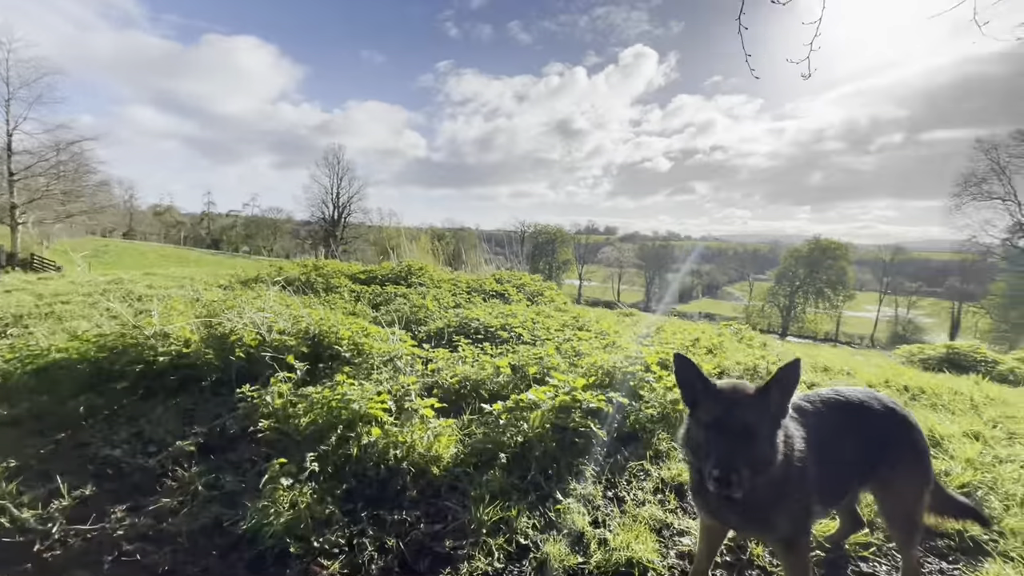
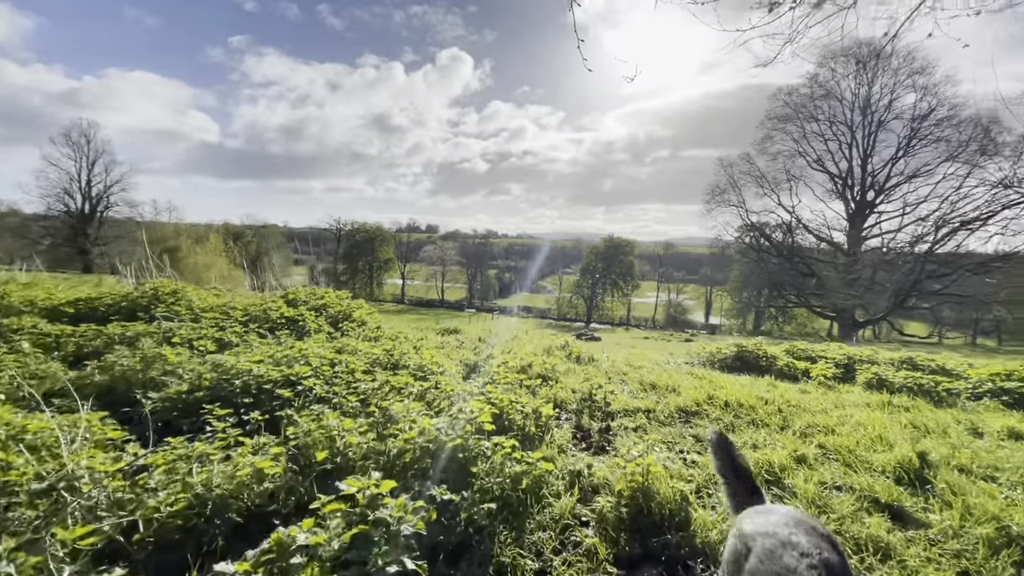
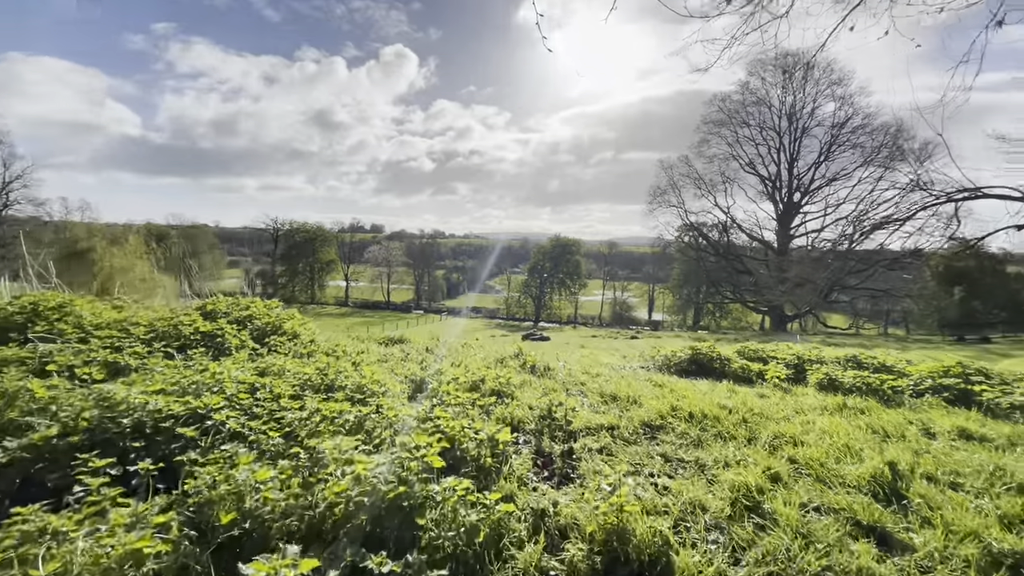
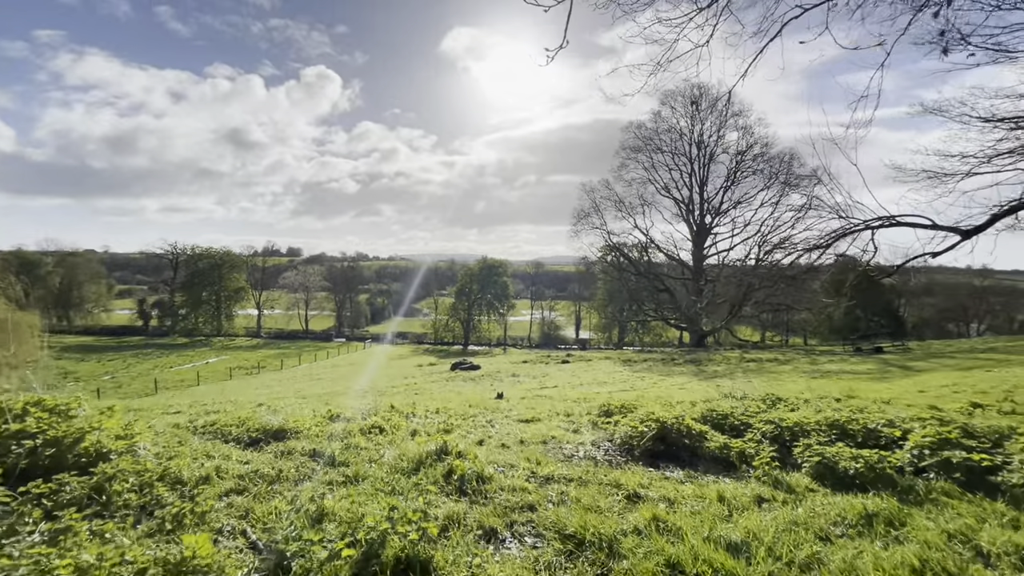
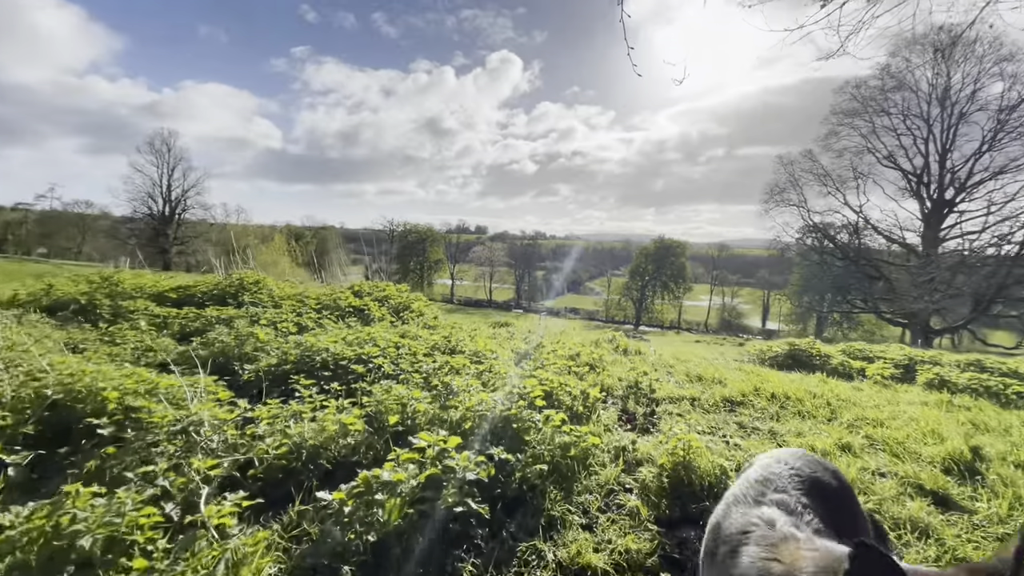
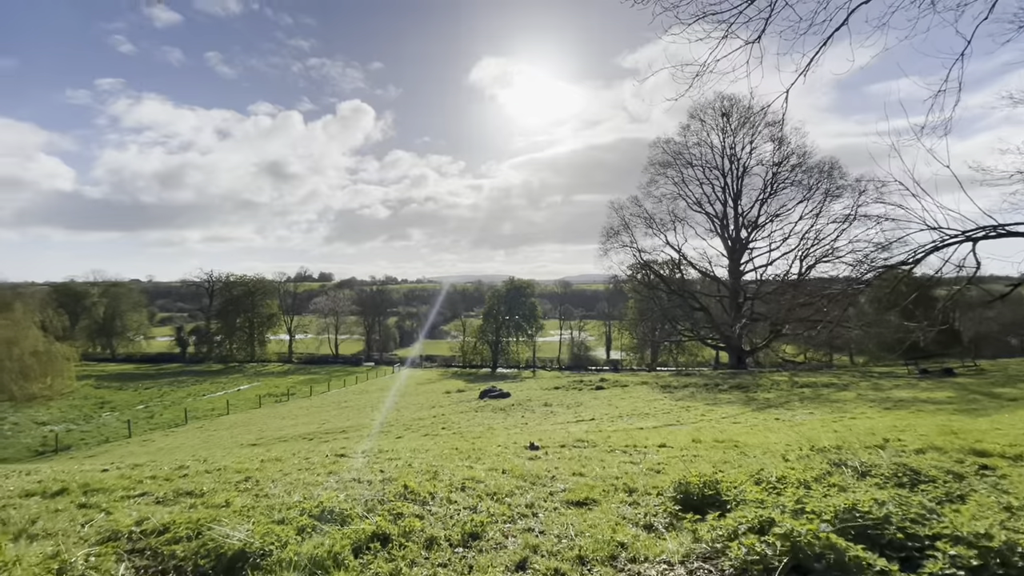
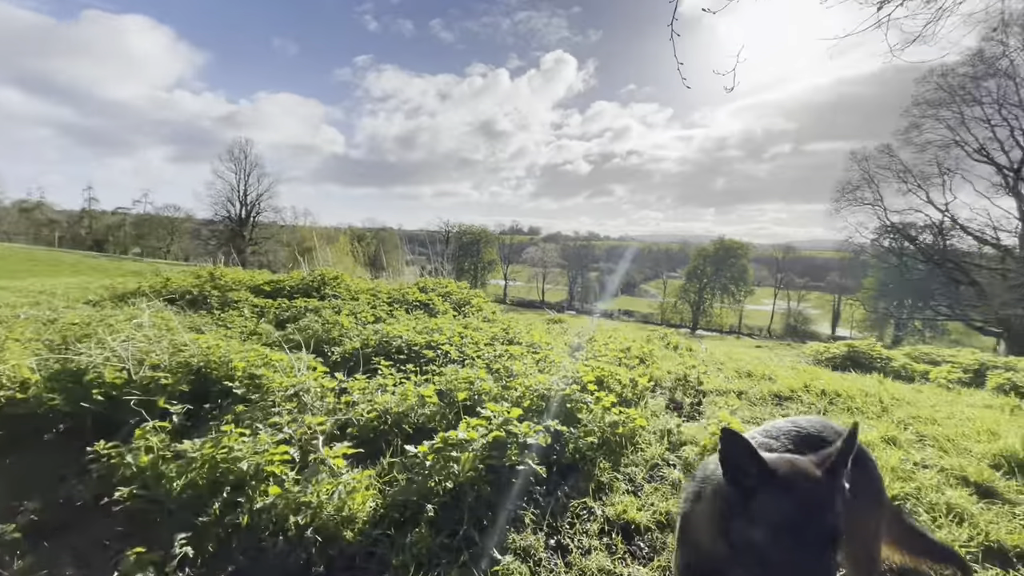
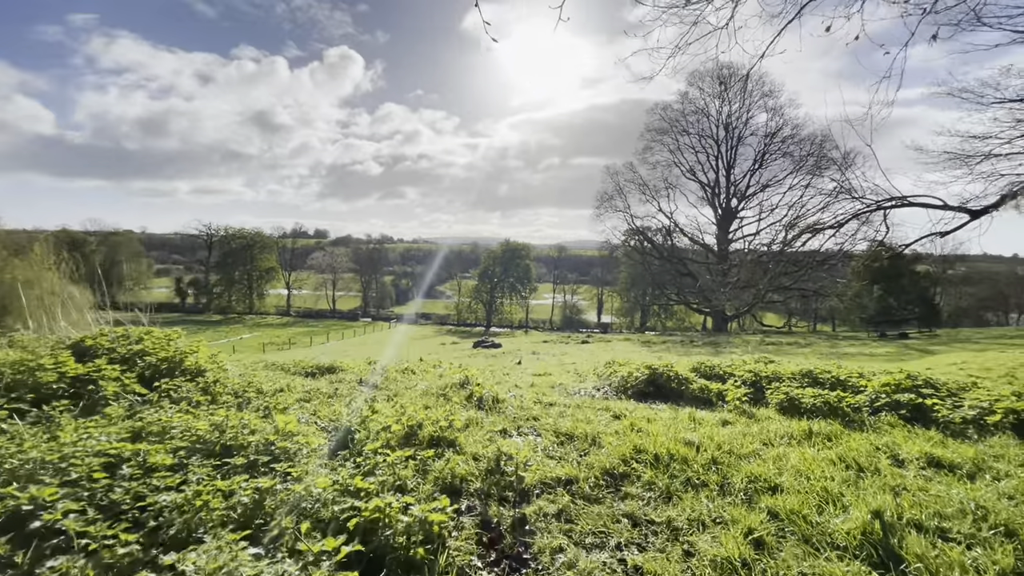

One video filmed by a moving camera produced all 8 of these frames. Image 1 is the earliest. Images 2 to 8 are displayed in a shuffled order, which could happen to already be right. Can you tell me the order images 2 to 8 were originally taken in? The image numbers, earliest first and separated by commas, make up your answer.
7, 5, 2, 3, 8, 4, 6
